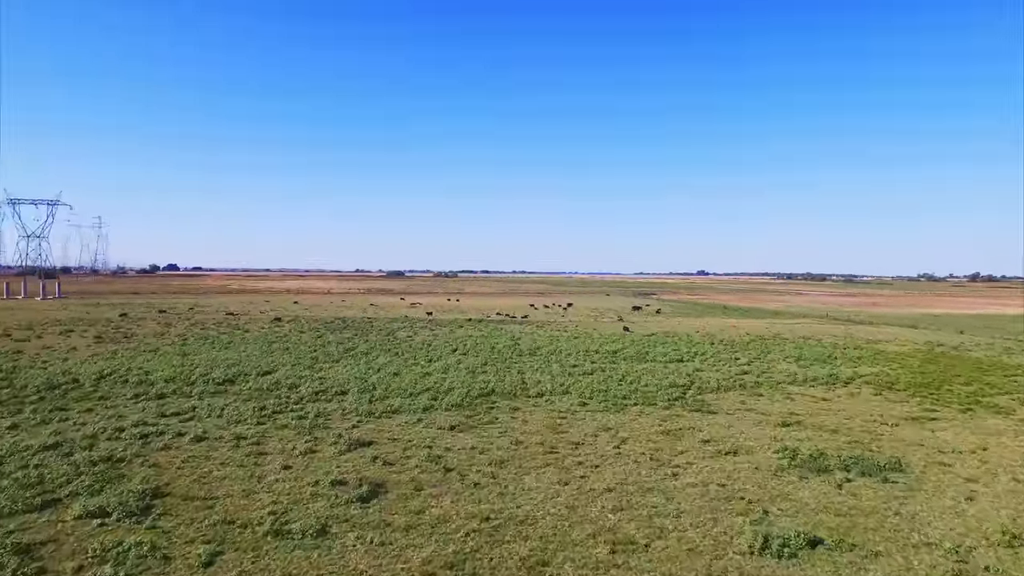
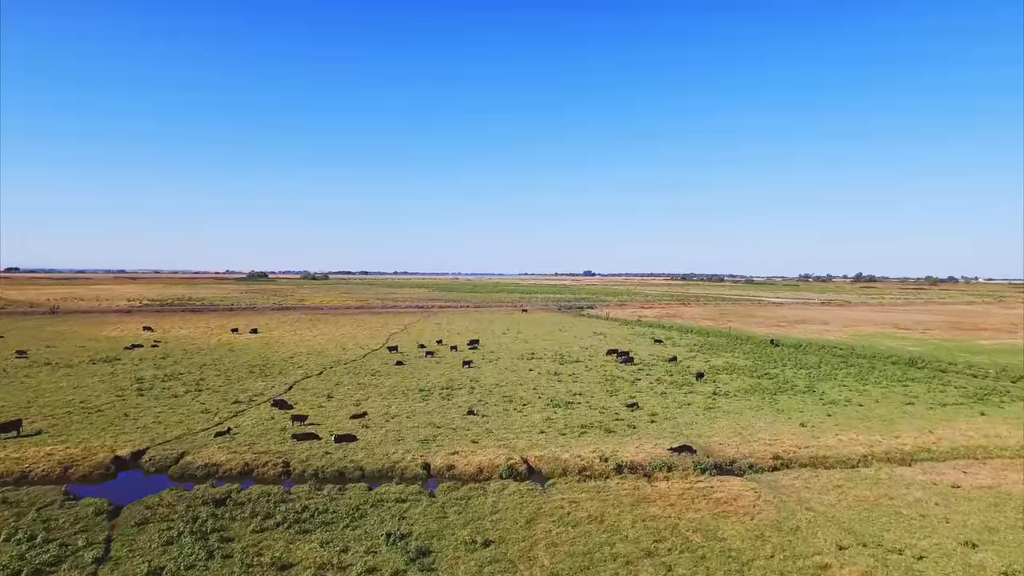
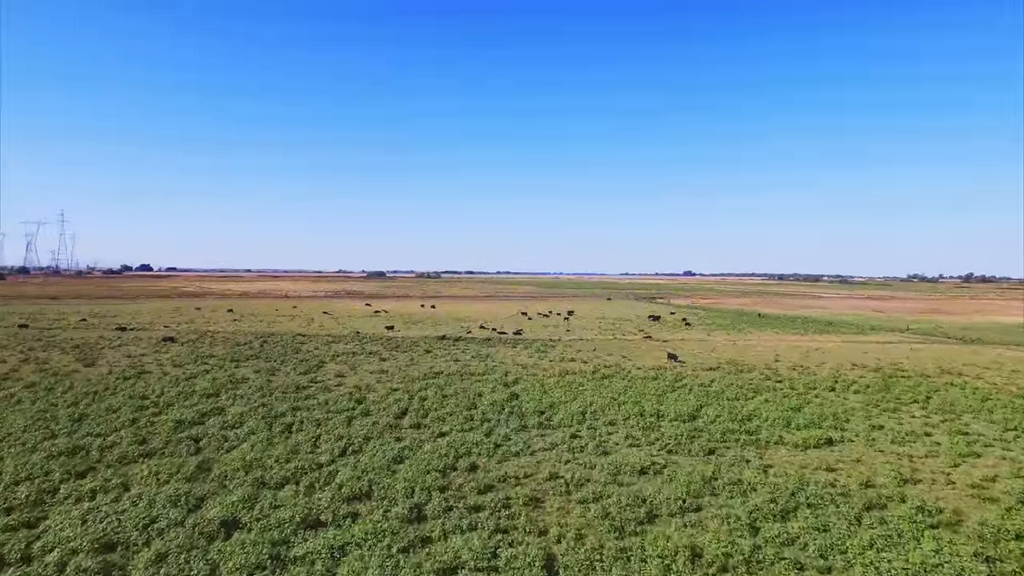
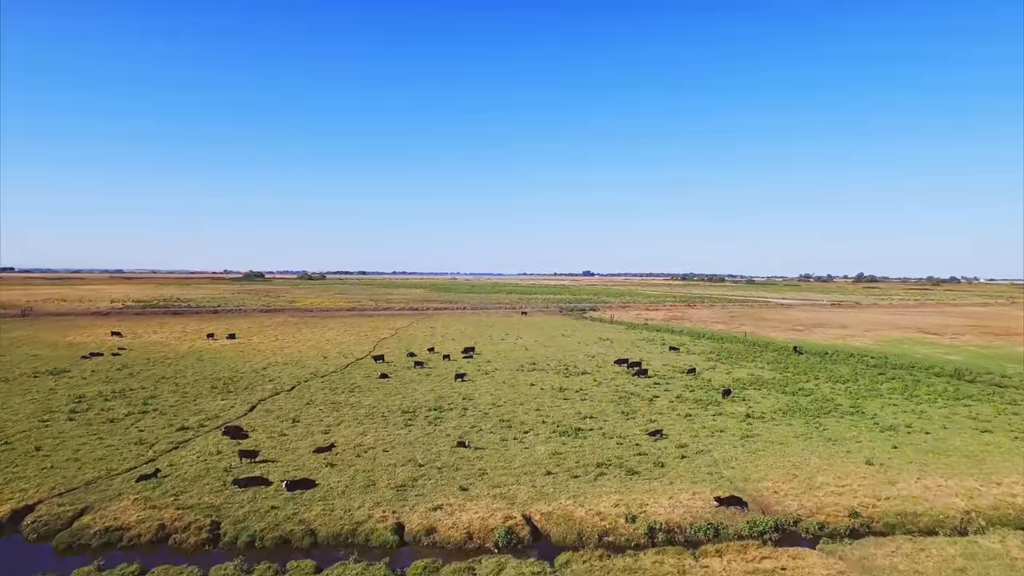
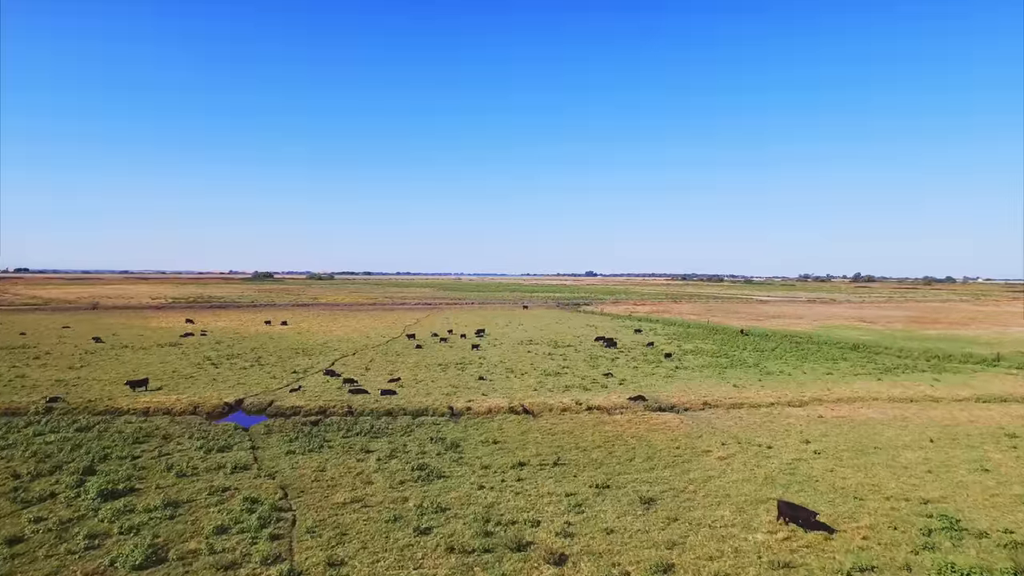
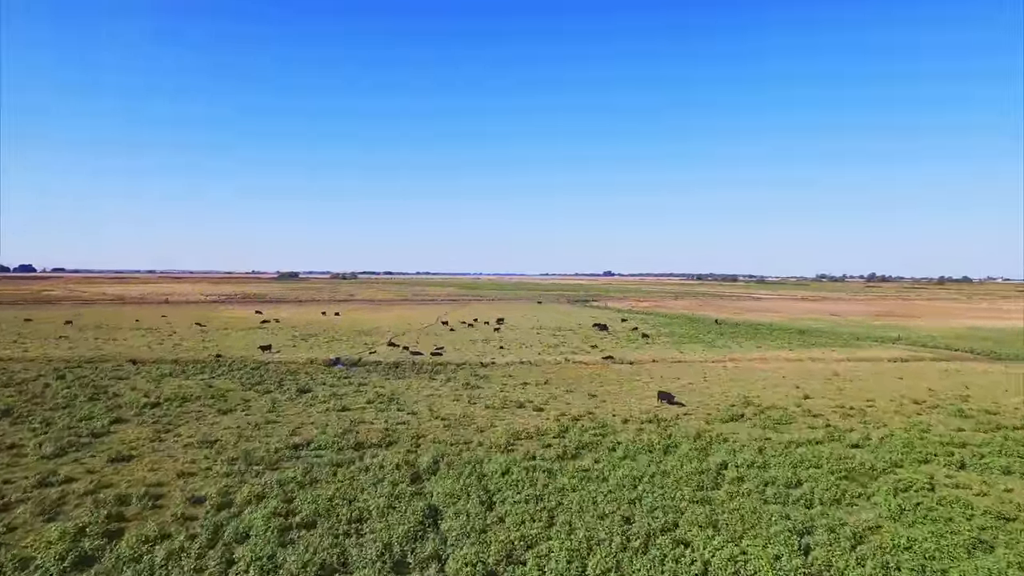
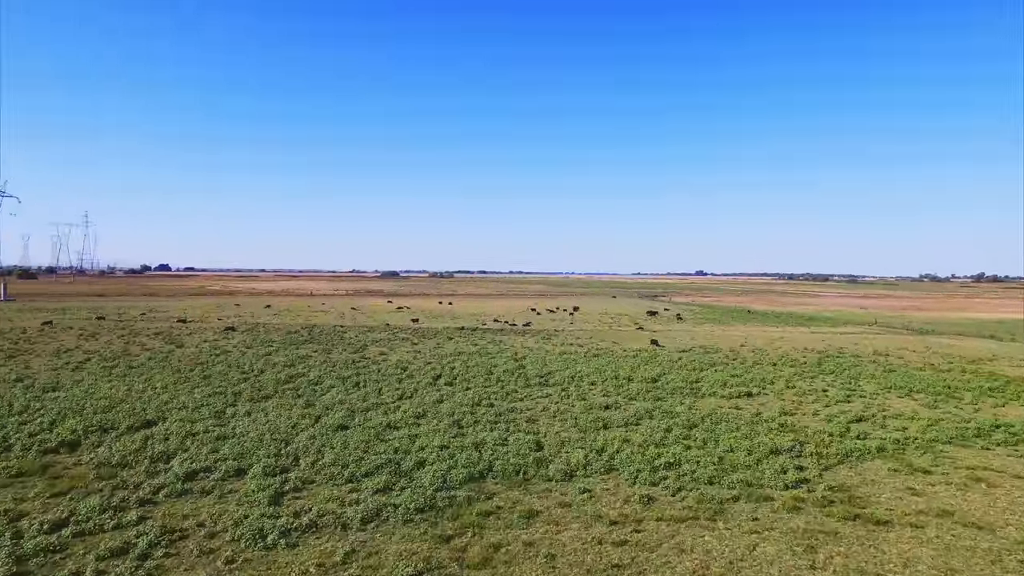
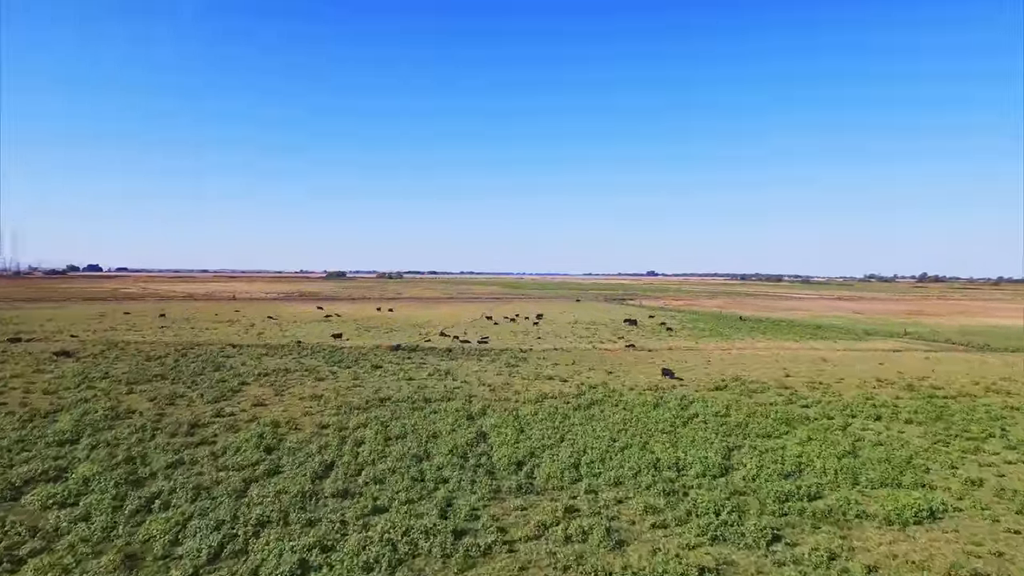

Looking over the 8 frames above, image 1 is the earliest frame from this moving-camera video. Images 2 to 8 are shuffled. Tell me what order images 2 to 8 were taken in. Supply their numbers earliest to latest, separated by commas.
7, 3, 8, 6, 5, 2, 4
